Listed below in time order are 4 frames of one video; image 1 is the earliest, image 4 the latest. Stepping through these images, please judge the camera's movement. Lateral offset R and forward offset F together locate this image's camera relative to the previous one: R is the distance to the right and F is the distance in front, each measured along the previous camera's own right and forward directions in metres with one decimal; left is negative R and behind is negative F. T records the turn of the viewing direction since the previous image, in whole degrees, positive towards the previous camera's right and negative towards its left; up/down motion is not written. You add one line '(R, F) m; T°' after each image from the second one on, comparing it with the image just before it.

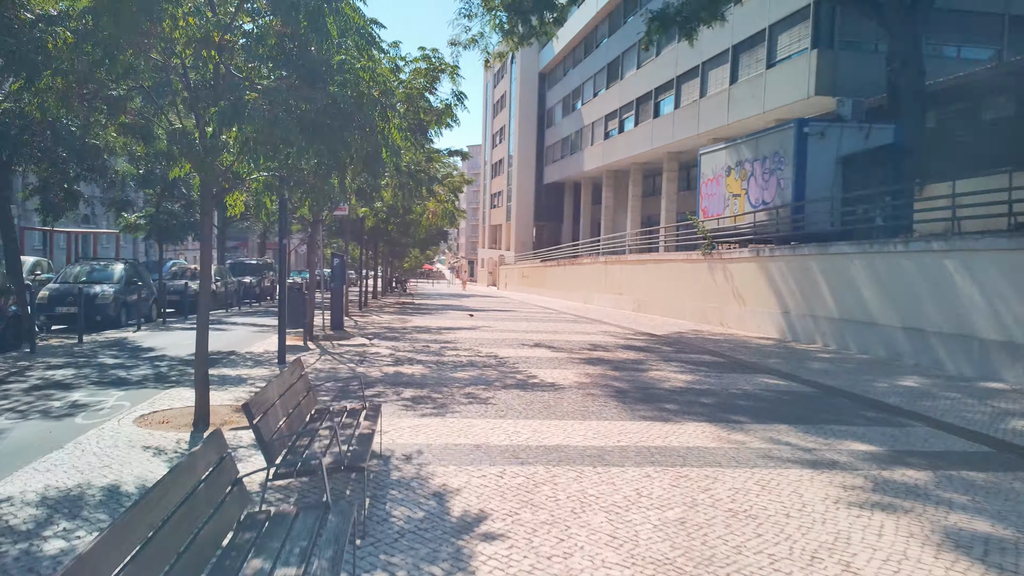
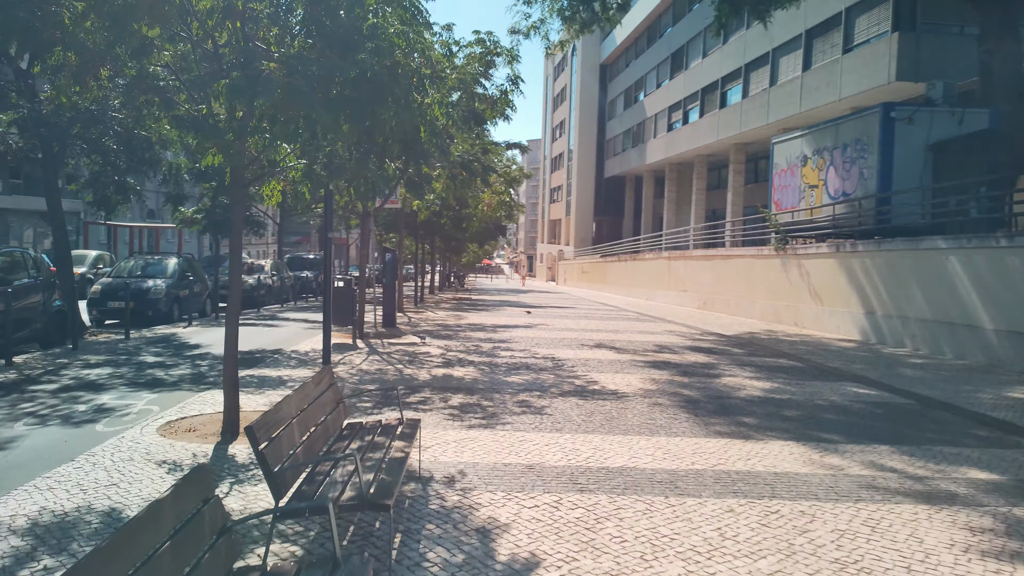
(0.0, +0.9) m; -4°
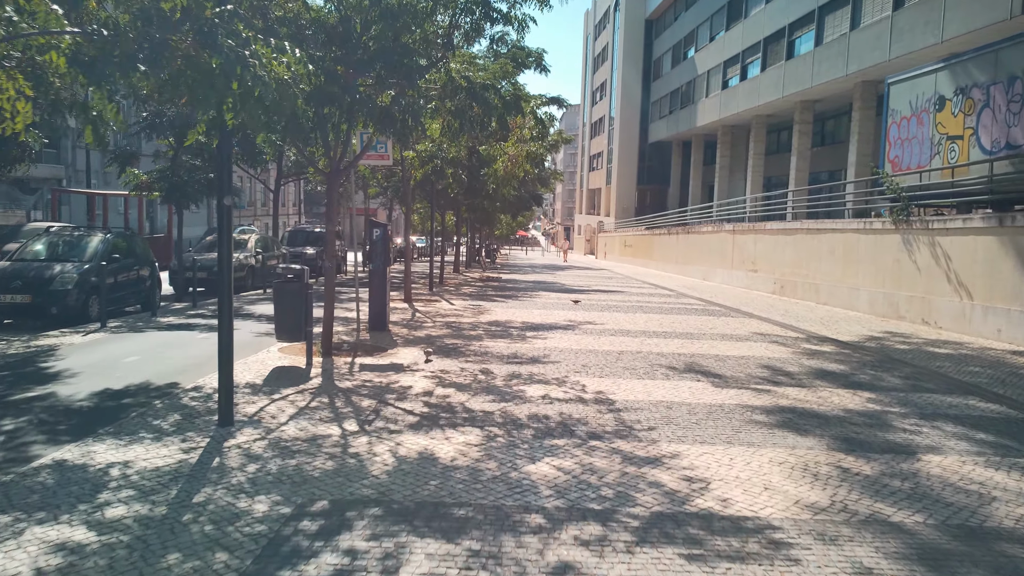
(0.0, +4.7) m; -3°
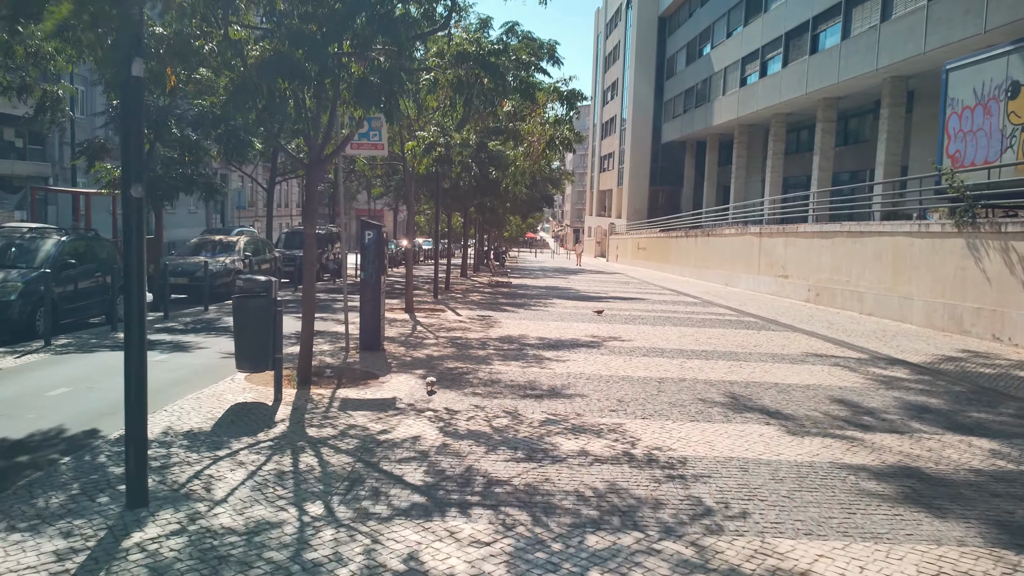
(-0.1, +1.8) m; -1°
